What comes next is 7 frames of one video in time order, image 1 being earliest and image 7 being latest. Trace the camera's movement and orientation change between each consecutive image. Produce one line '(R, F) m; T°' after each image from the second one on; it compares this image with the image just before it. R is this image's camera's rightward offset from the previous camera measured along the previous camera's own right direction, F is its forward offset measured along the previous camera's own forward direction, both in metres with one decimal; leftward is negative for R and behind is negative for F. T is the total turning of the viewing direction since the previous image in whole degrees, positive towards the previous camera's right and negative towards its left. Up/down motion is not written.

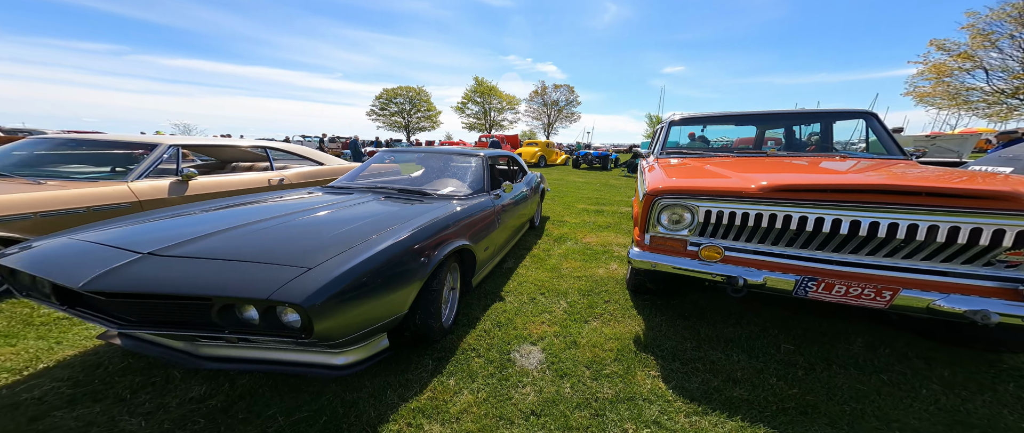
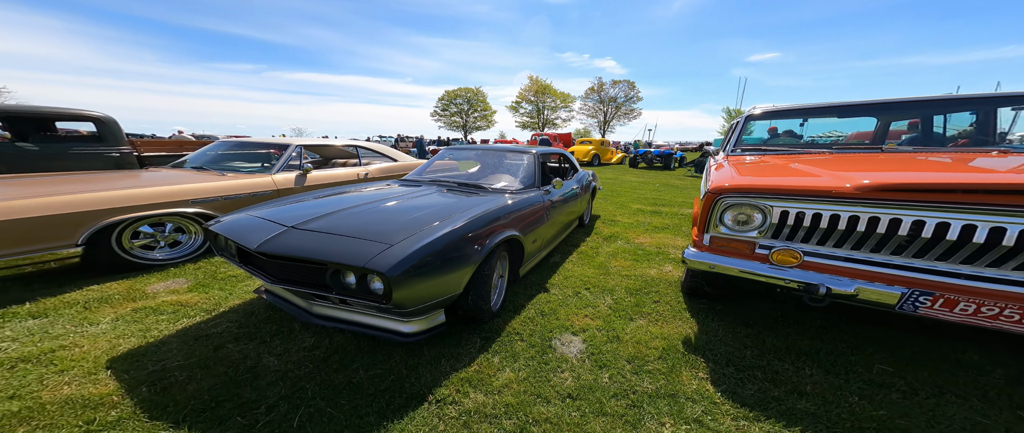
(0.0, -0.1) m; -9°
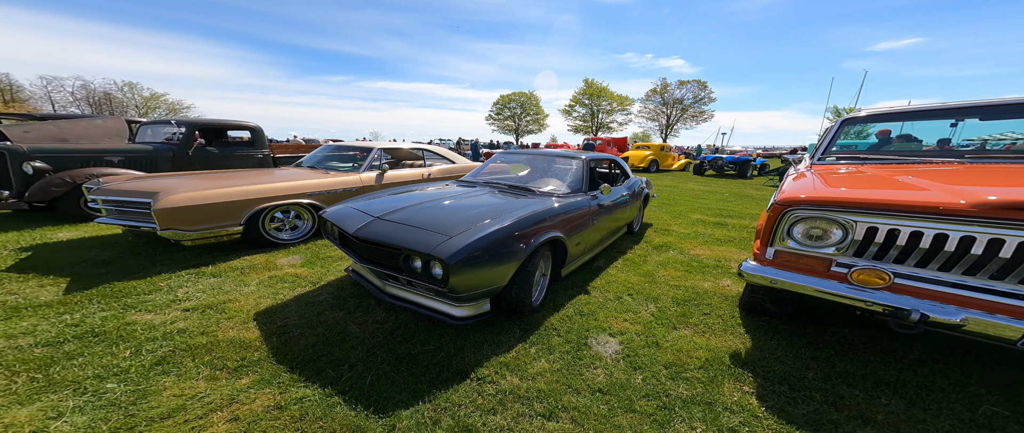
(+0.1, -0.2) m; -9°
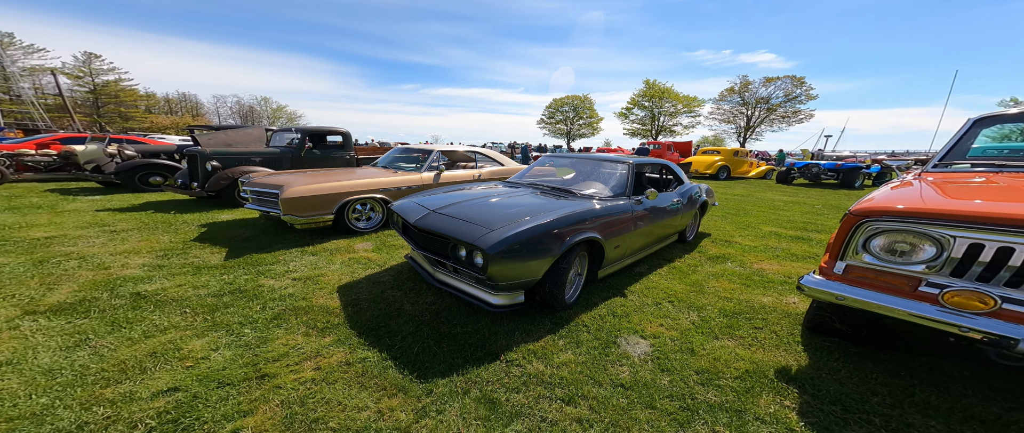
(+0.1, -0.2) m; -9°
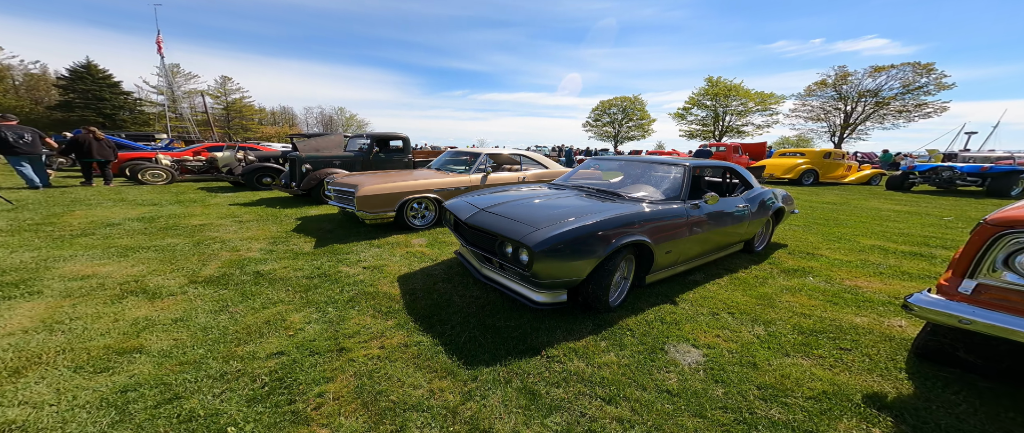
(0.0, -0.1) m; -8°
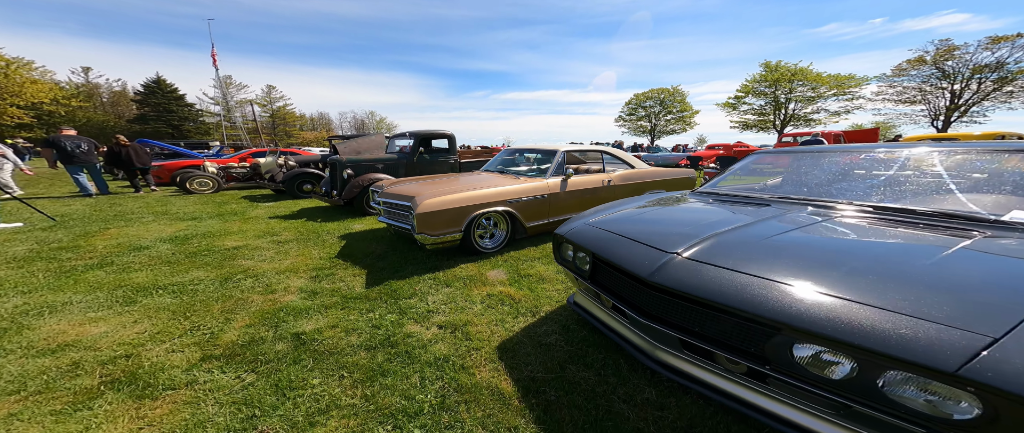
(-0.9, +1.2) m; -4°
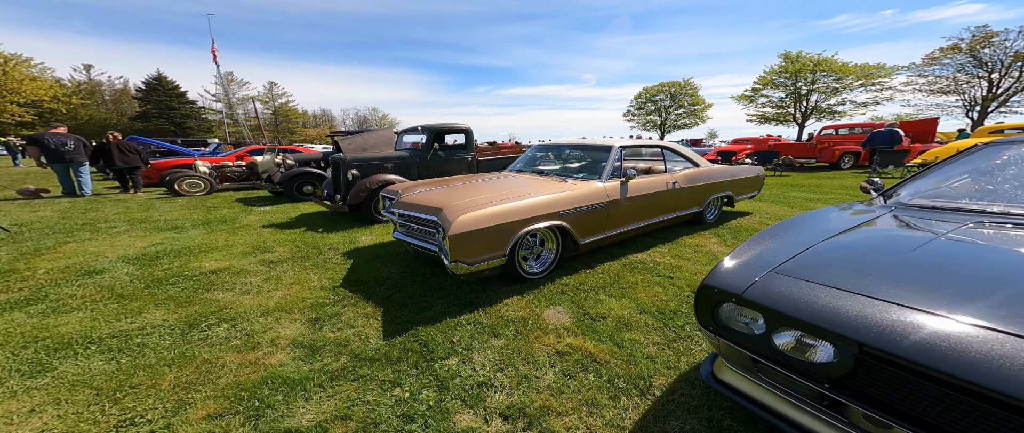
(-0.5, +0.9) m; -1°
